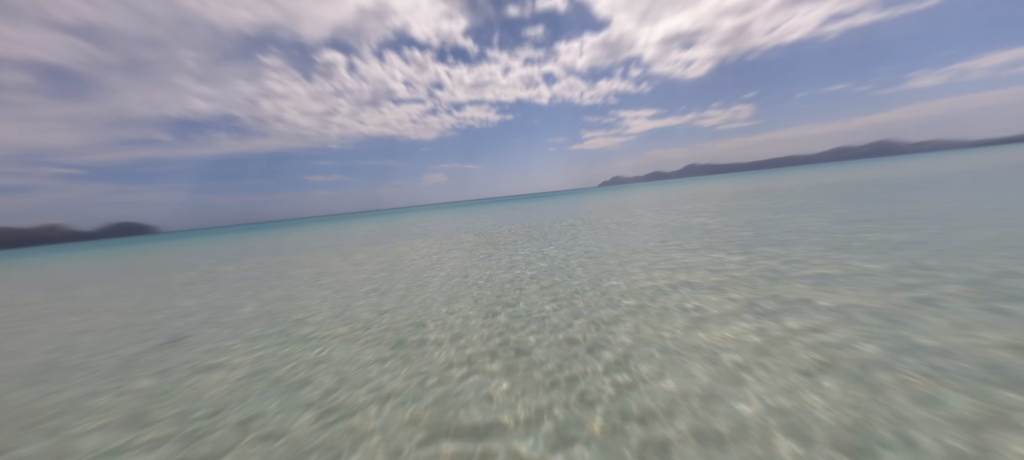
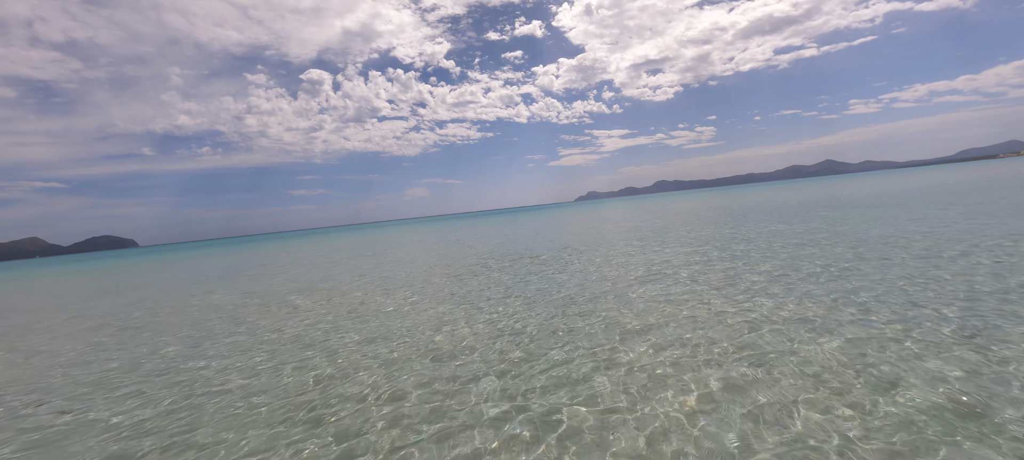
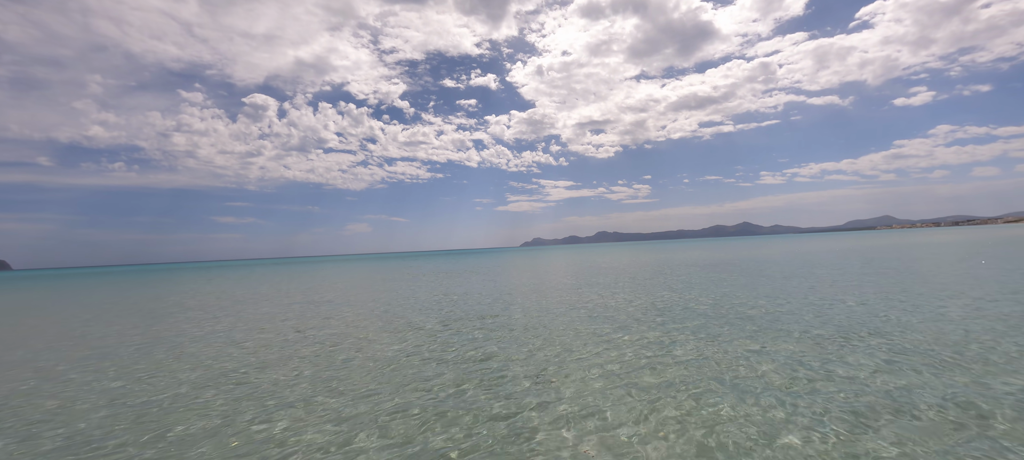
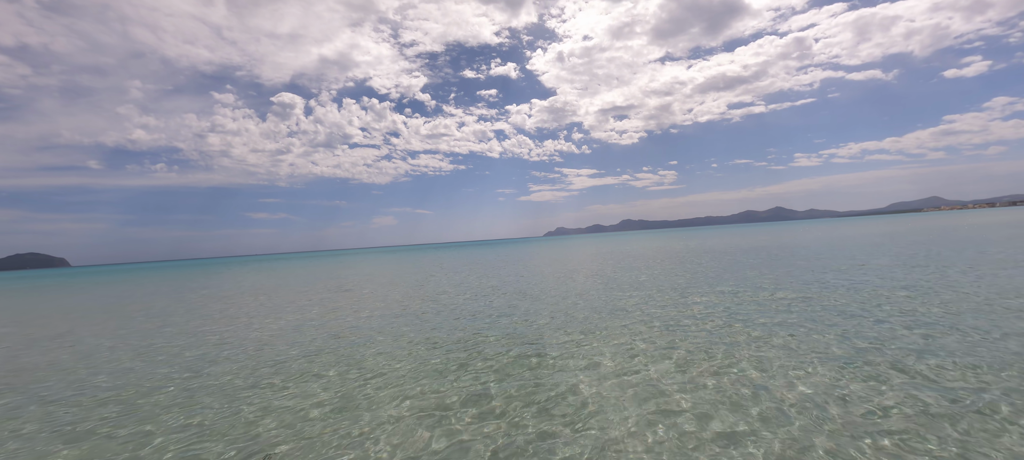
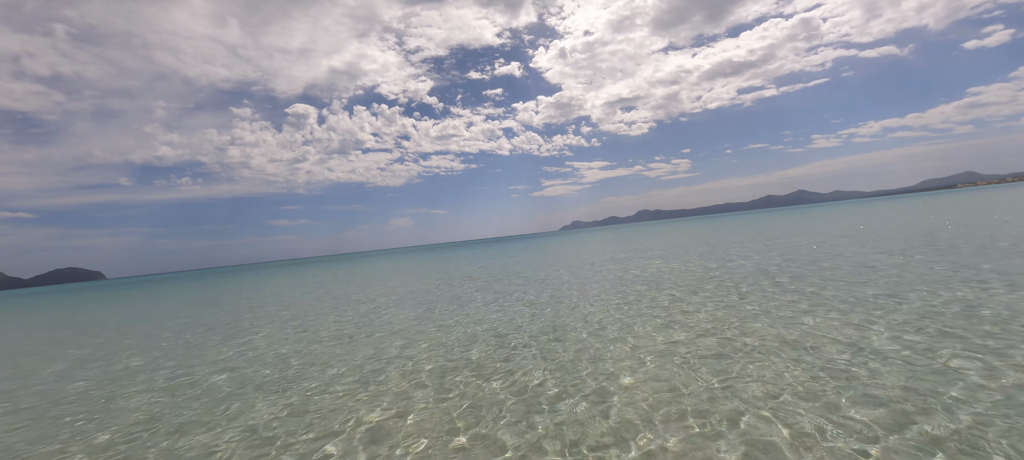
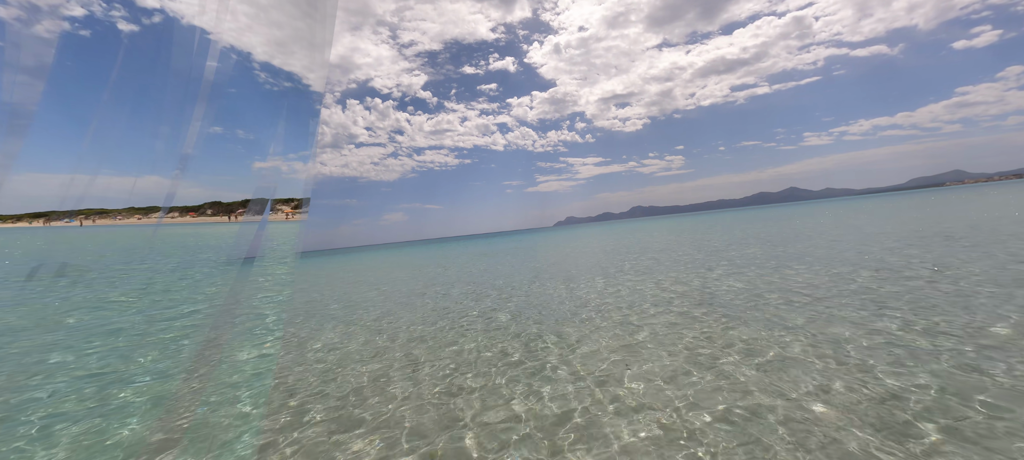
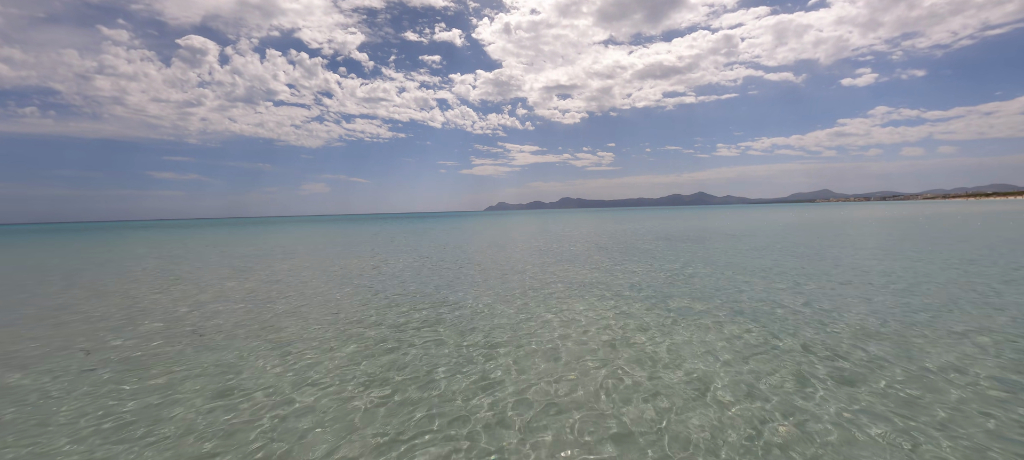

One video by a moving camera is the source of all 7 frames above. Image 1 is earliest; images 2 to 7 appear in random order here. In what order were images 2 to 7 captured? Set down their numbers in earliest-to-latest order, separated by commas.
2, 4, 3, 7, 5, 6
